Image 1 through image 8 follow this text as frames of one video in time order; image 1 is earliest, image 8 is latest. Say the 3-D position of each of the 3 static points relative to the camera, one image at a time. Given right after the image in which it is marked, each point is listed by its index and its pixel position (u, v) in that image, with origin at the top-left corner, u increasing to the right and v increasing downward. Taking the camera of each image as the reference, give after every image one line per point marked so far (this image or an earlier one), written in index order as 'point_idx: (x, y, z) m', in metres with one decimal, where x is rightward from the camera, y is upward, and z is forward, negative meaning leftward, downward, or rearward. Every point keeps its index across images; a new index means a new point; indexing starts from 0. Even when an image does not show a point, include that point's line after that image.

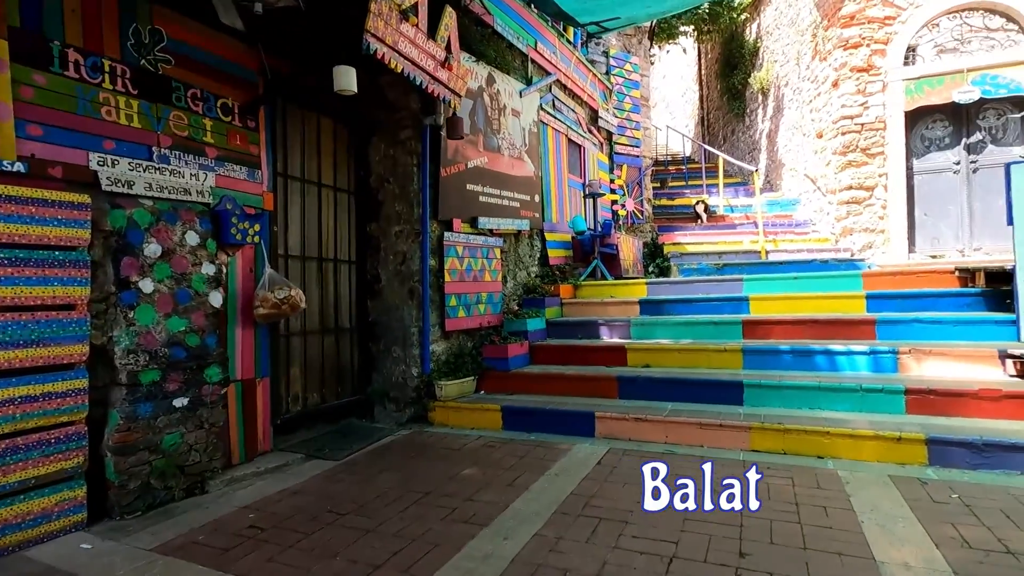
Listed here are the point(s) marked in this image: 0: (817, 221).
0: (+4.9, +1.1, +8.6) m
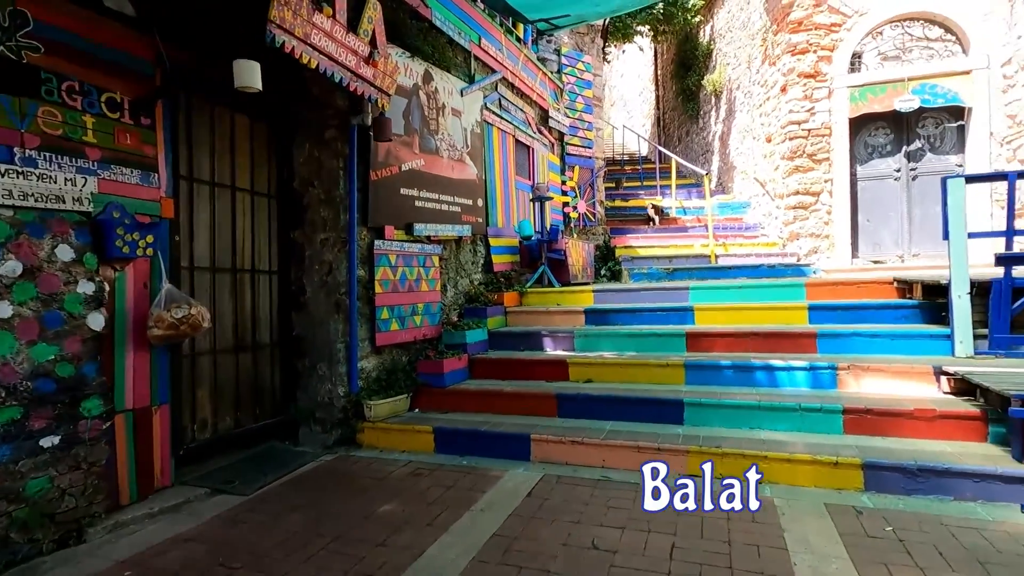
0: (+4.1, +1.0, +8.7) m
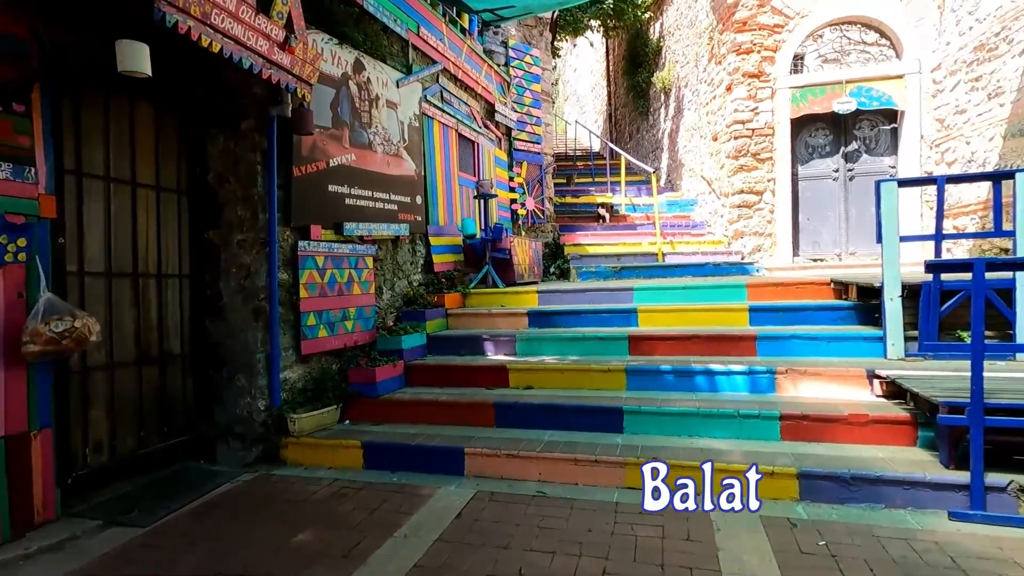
0: (+3.3, +1.1, +8.8) m
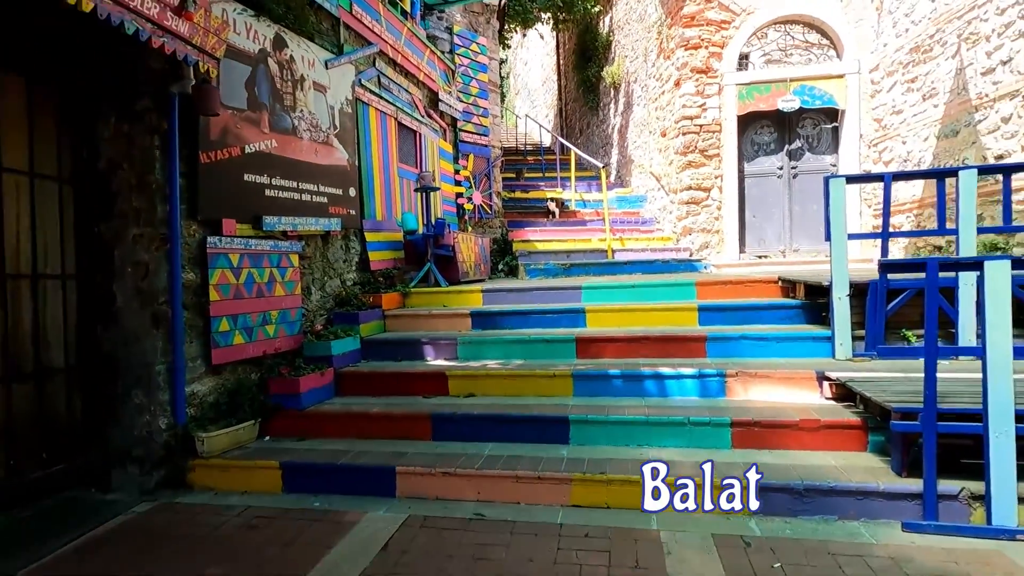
0: (+2.4, +1.1, +8.8) m
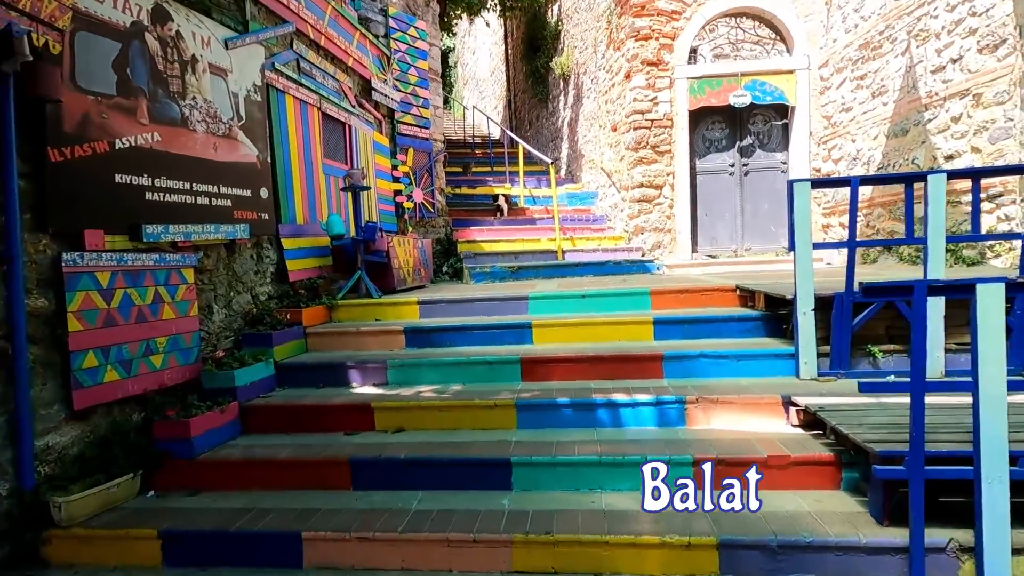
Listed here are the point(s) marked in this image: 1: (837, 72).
0: (+1.6, +1.1, +8.4) m
1: (+4.2, +2.8, +6.8) m
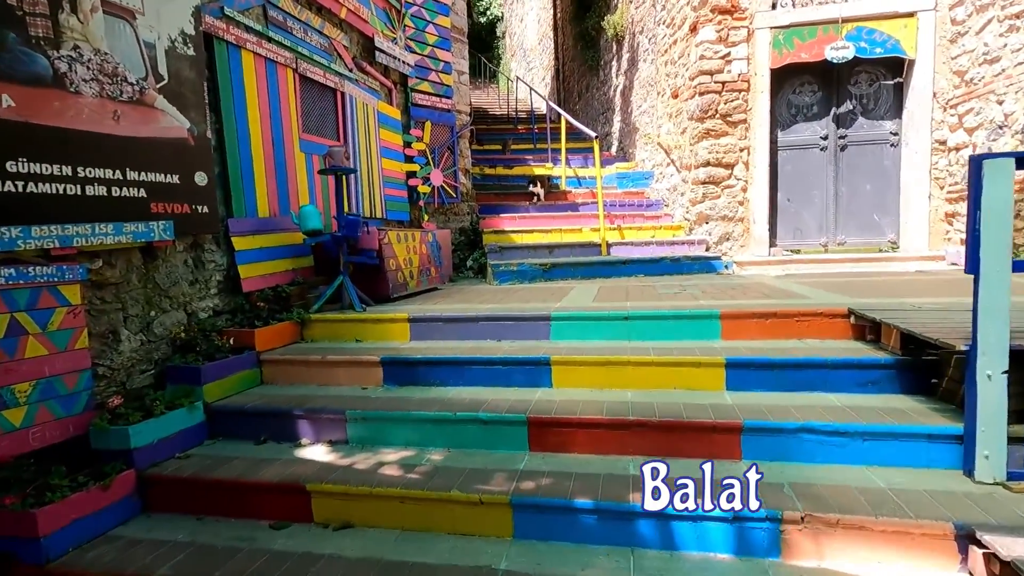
0: (+2.1, +1.1, +7.1) m
1: (+4.5, +2.7, +5.2) m
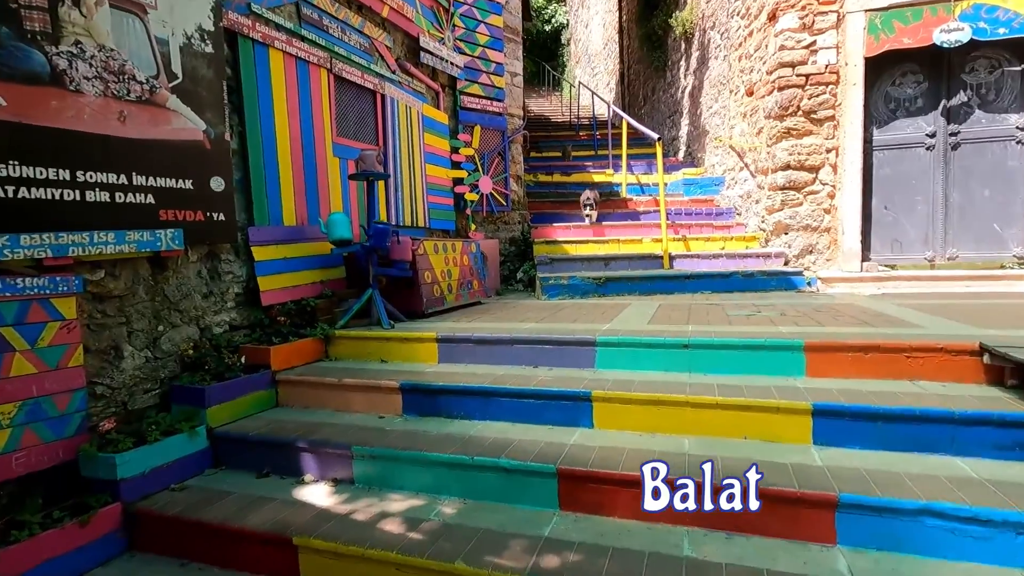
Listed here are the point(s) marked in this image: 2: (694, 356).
0: (+2.8, +0.9, +6.4) m
1: (+5.0, +2.5, +4.2) m
2: (+0.9, -0.3, +2.7) m
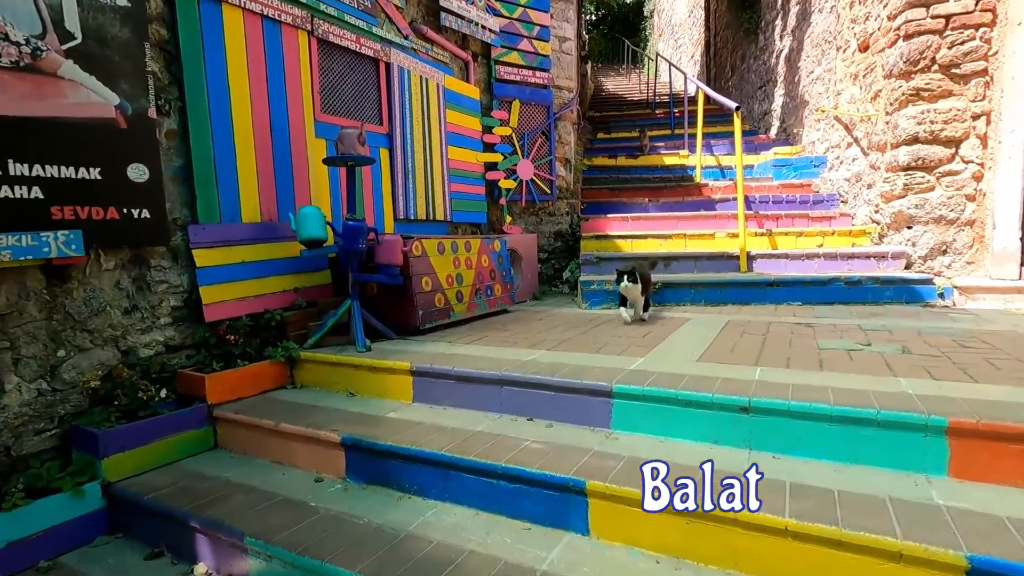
0: (+3.2, +0.9, +5.1) m
1: (+5.1, +2.3, +2.6) m
2: (+0.8, -0.4, +1.8) m
